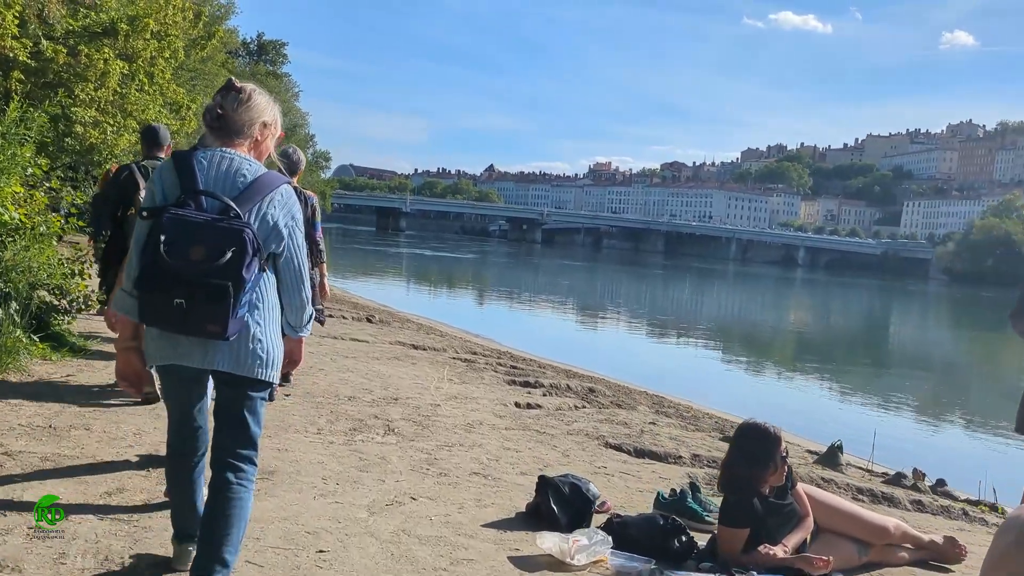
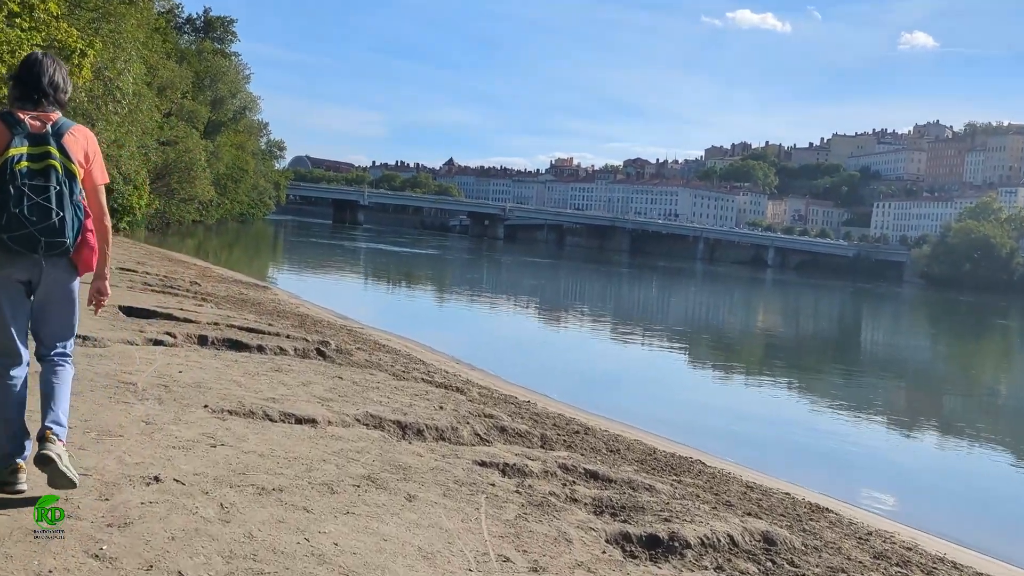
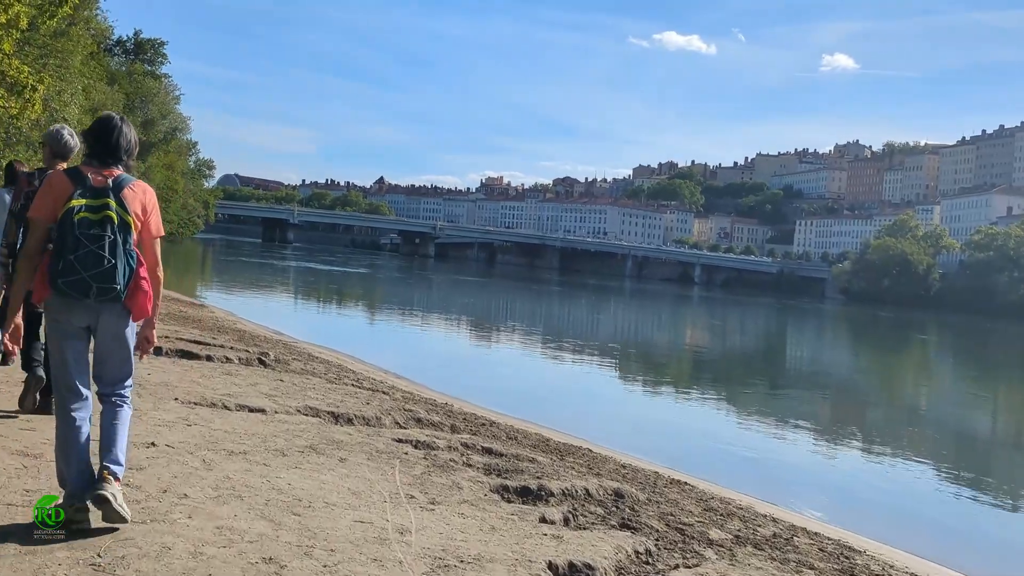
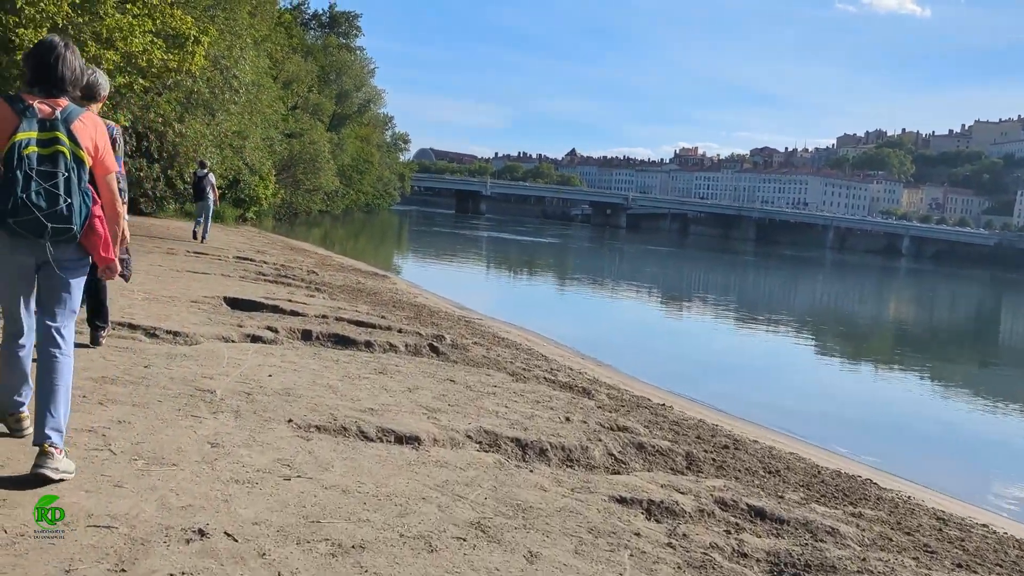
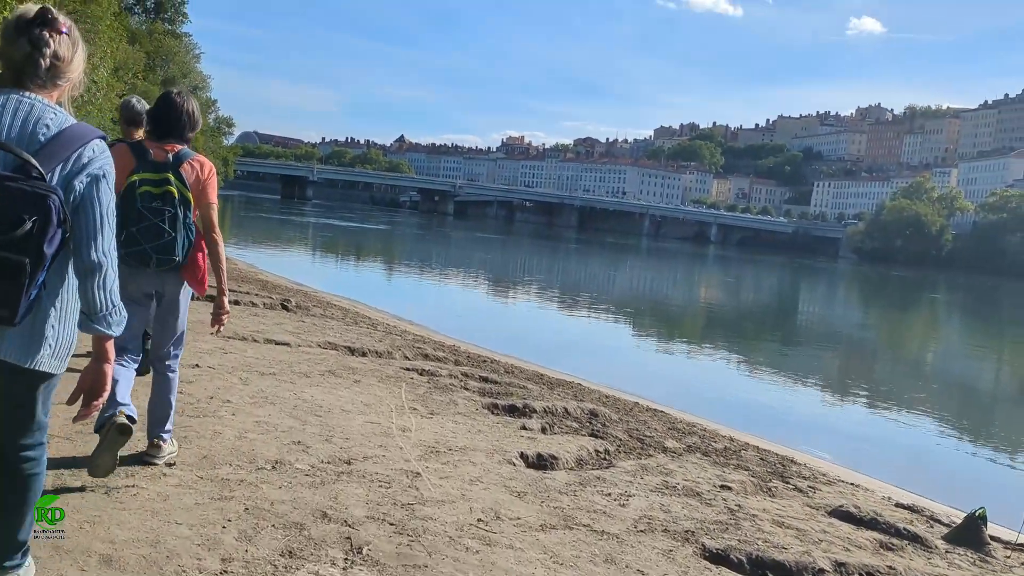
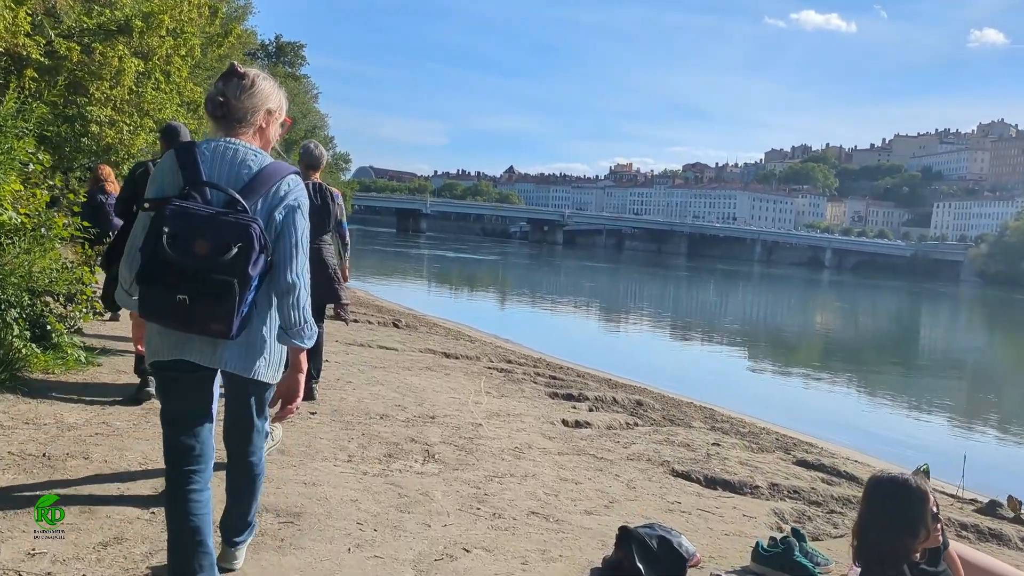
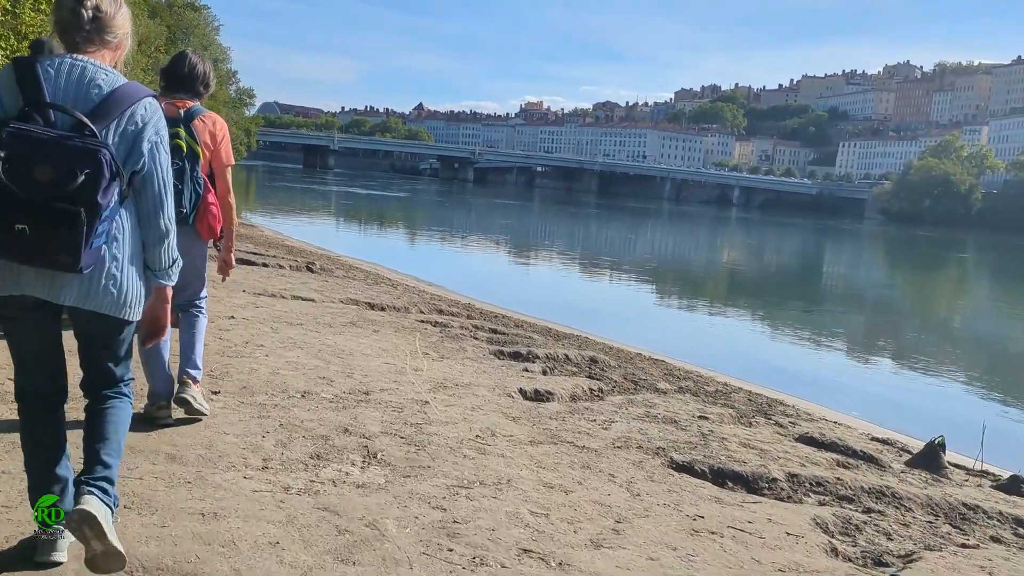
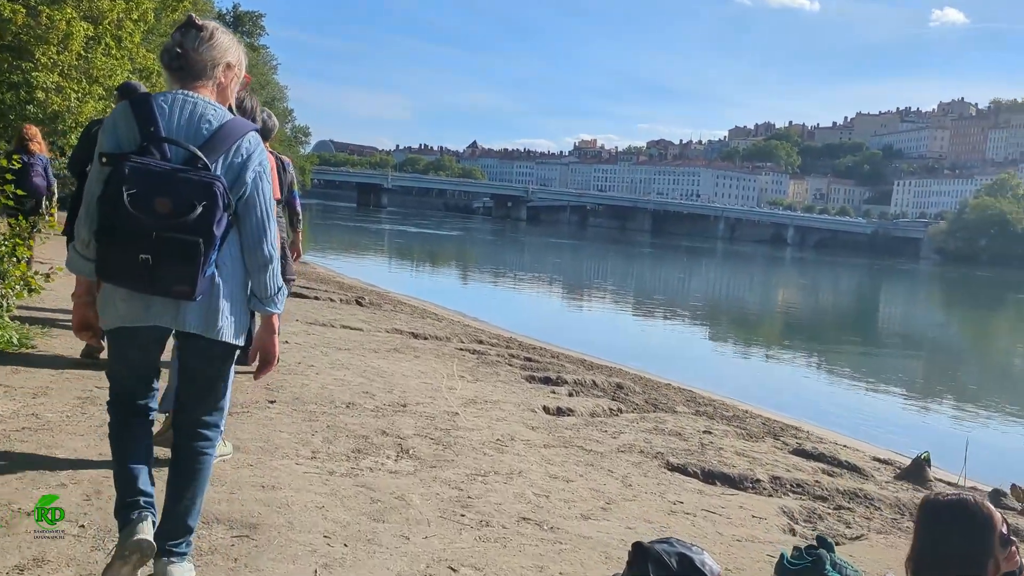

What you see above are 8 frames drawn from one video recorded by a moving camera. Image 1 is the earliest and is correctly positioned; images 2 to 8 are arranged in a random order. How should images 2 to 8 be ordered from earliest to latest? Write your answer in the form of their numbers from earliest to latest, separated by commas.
6, 8, 7, 5, 3, 2, 4
